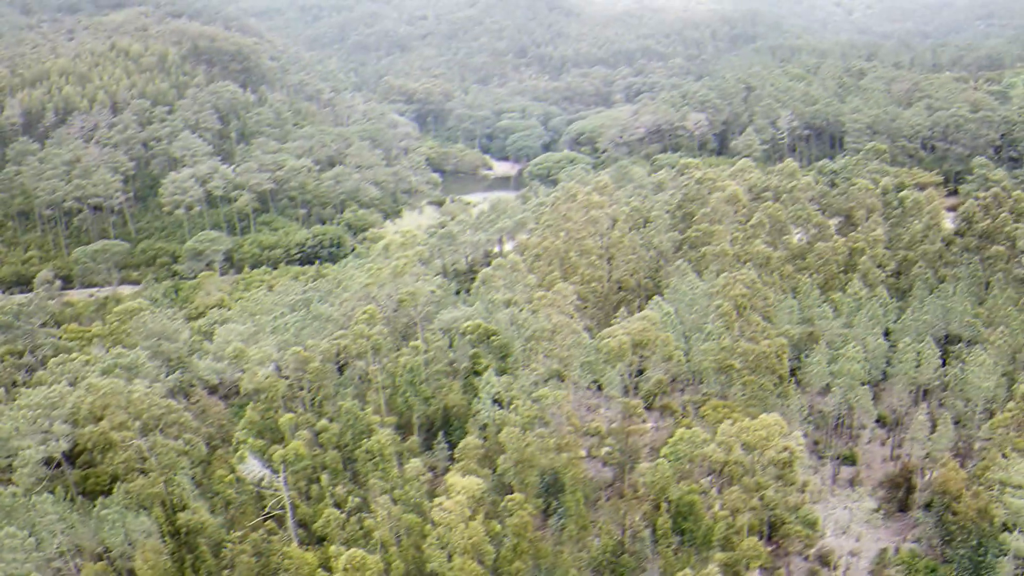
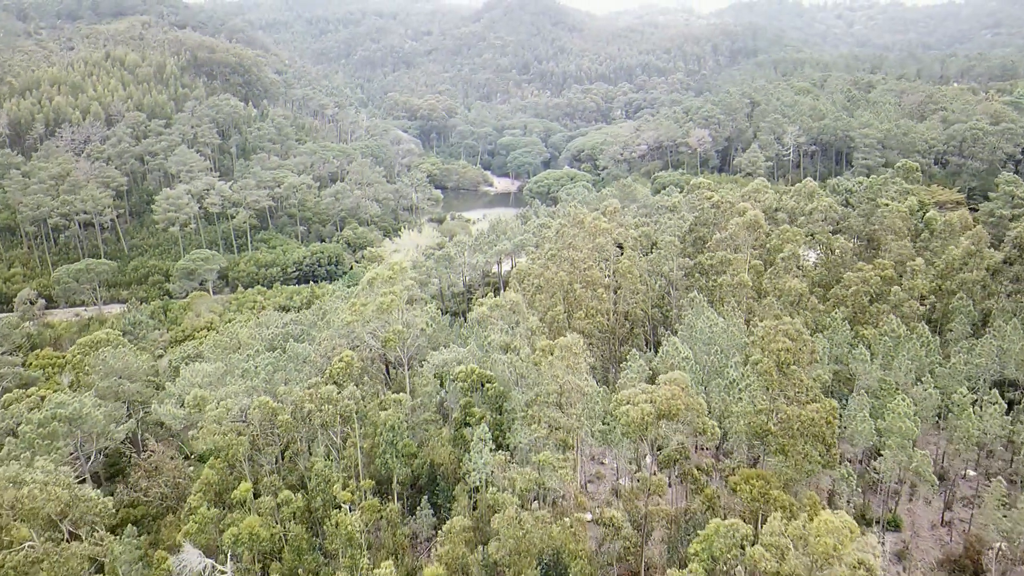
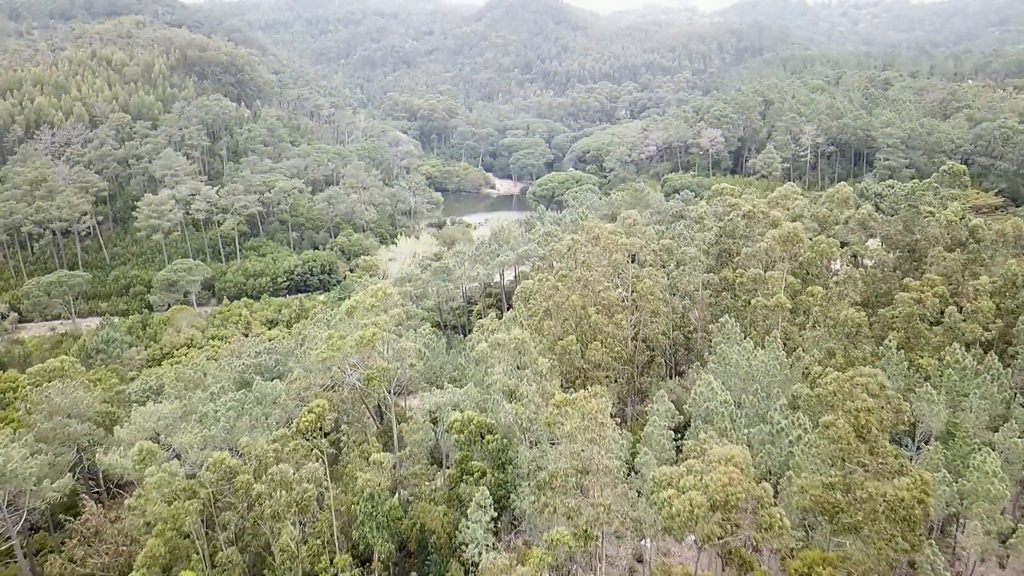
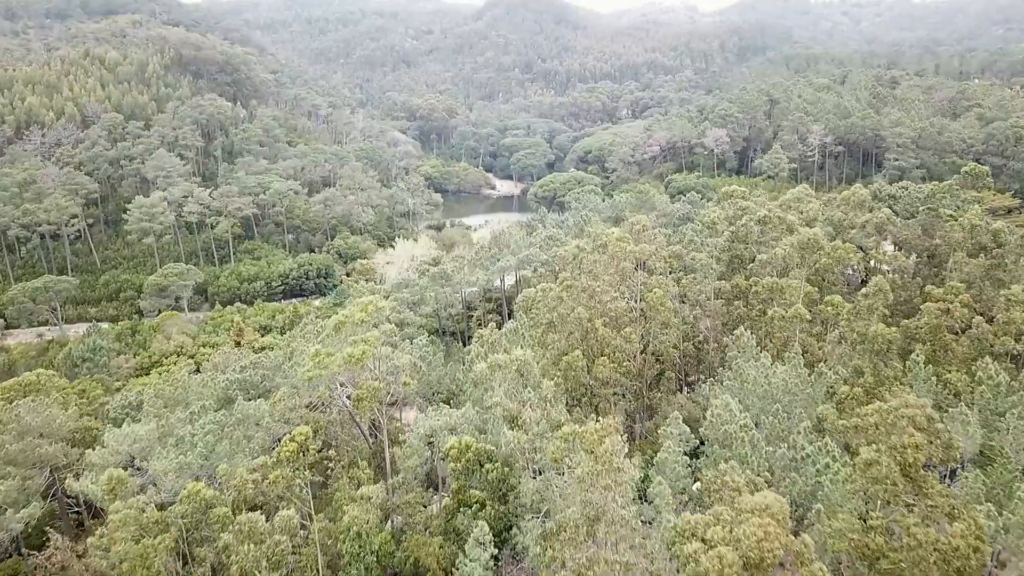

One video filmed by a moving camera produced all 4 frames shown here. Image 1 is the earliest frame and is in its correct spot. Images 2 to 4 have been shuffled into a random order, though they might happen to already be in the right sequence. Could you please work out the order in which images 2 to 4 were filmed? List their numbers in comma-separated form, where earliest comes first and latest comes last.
2, 3, 4
